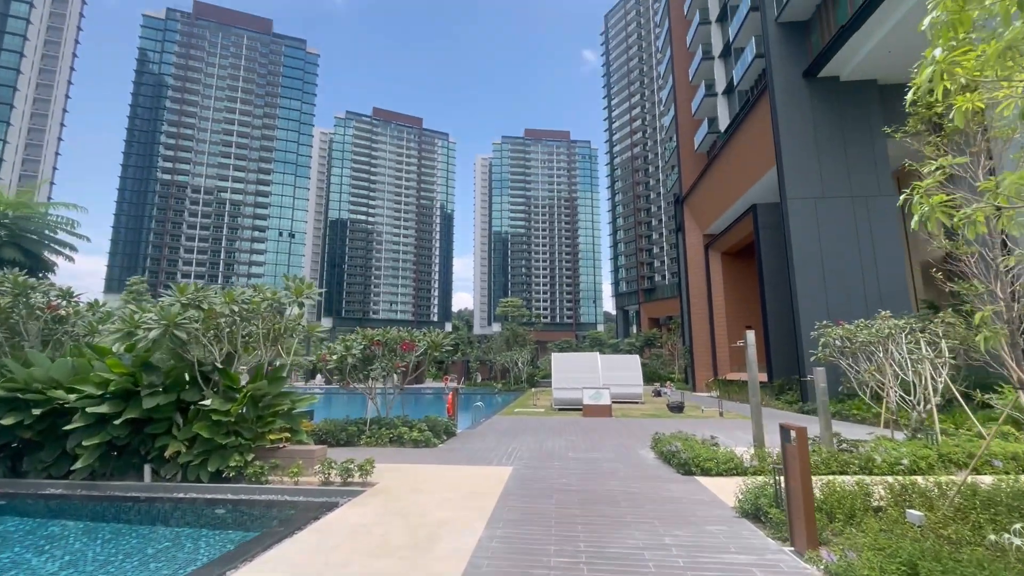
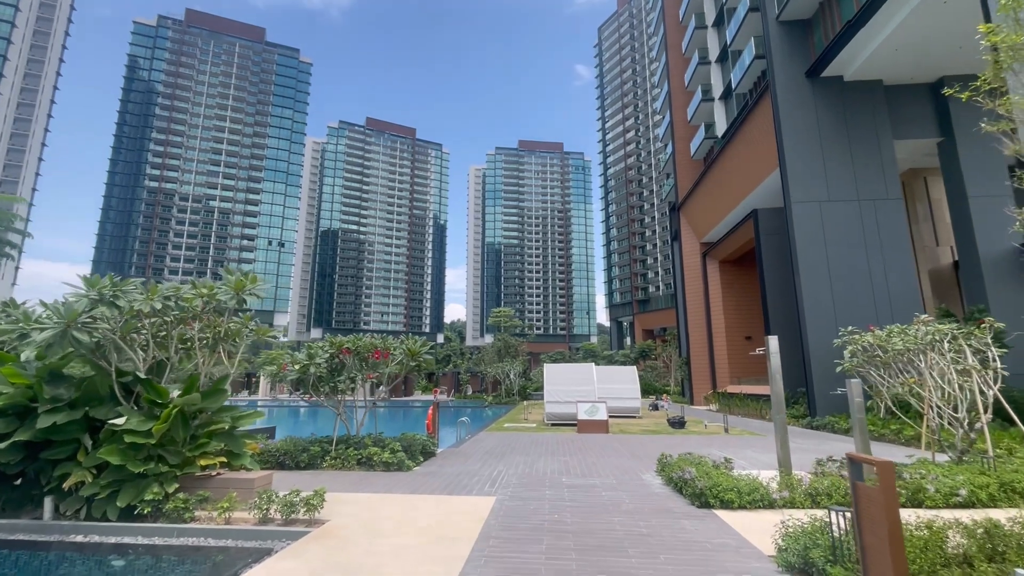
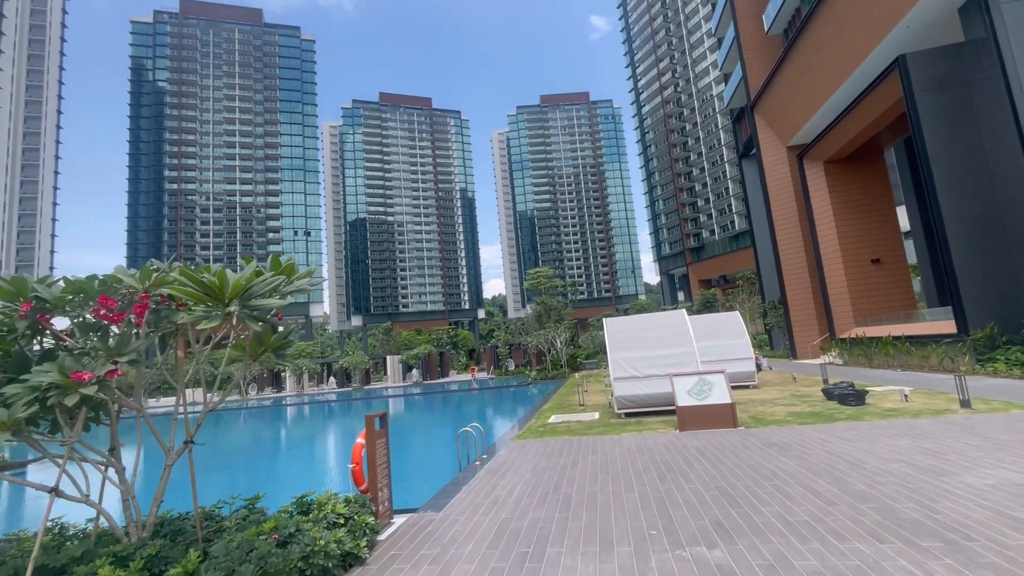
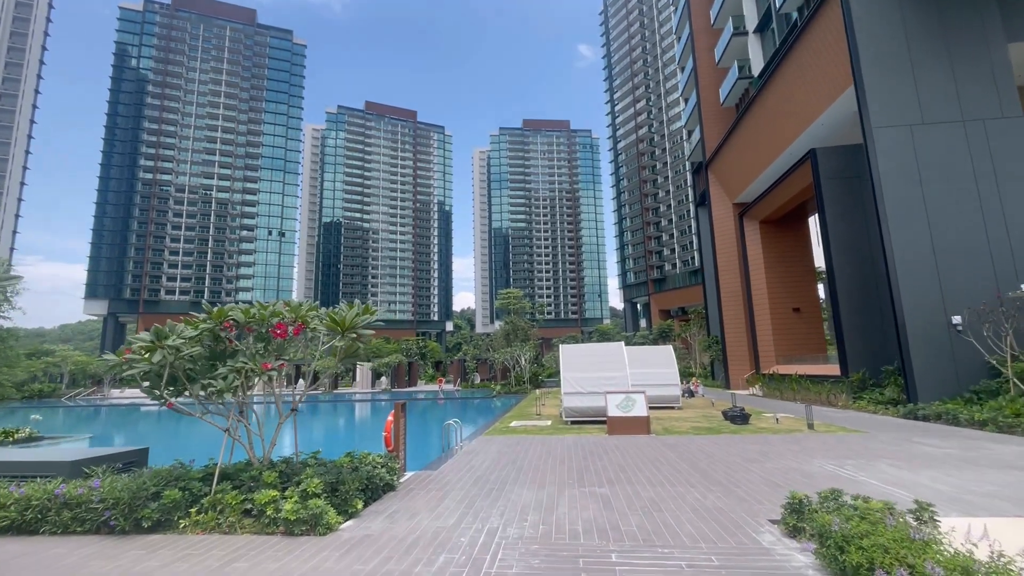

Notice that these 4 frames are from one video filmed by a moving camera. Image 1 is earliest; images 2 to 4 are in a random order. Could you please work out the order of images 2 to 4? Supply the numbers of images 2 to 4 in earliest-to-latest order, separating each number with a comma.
2, 4, 3
